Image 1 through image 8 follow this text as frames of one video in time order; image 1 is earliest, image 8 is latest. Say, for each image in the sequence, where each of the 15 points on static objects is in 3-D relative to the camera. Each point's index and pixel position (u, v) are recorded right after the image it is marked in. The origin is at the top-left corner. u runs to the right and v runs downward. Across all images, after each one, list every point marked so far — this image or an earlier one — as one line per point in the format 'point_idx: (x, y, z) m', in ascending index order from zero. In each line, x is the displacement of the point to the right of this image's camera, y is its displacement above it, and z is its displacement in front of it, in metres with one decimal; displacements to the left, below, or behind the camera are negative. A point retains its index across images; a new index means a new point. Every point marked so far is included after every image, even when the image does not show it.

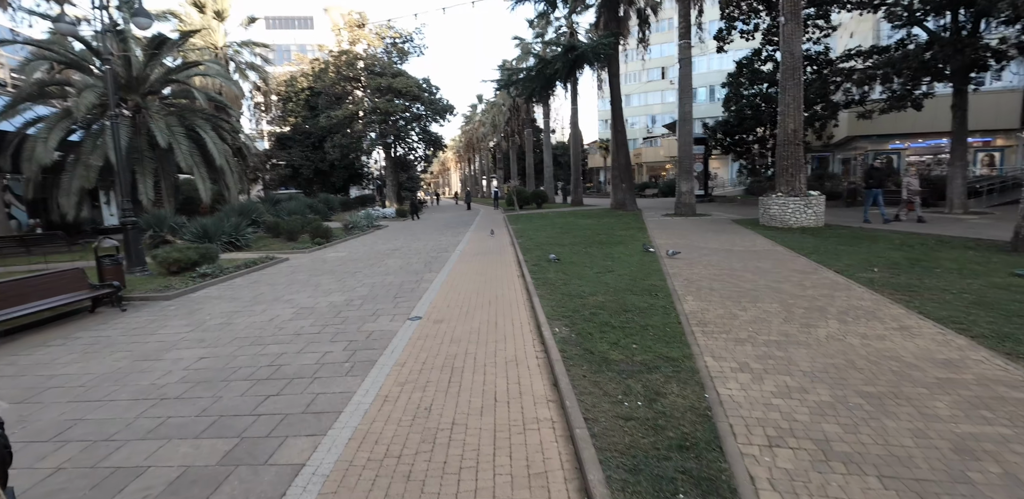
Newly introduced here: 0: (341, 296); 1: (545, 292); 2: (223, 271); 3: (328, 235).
0: (-3.1, -0.8, +7.8) m
1: (+0.5, -0.7, +6.8) m
2: (-7.2, -0.5, +10.8) m
3: (-7.1, +0.6, +16.7) m
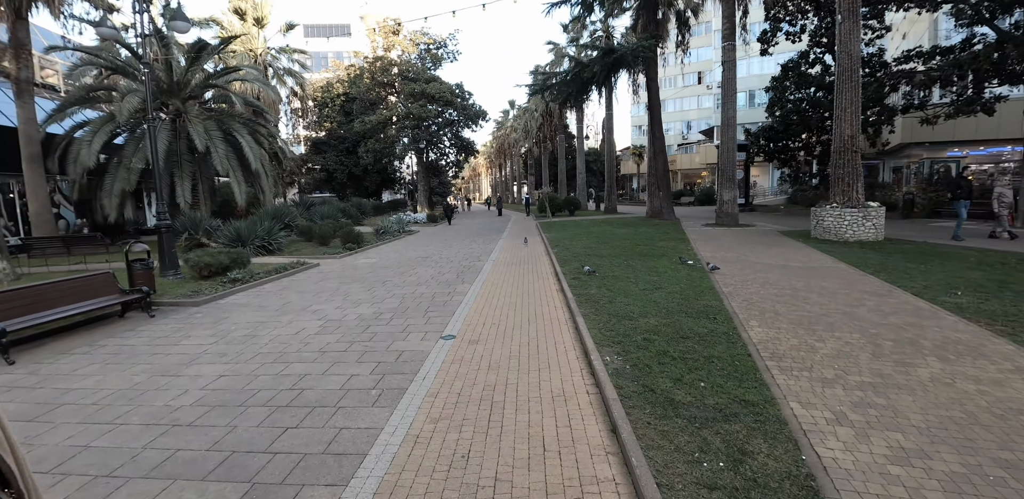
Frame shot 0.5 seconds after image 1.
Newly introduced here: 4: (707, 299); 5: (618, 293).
0: (-2.5, -1.0, +7.5) m
1: (+1.1, -0.9, +6.2) m
2: (-6.4, -0.7, +10.7) m
3: (-5.9, +0.4, +16.5) m
4: (+3.0, -0.8, +6.7) m
5: (+1.8, -0.7, +7.2) m
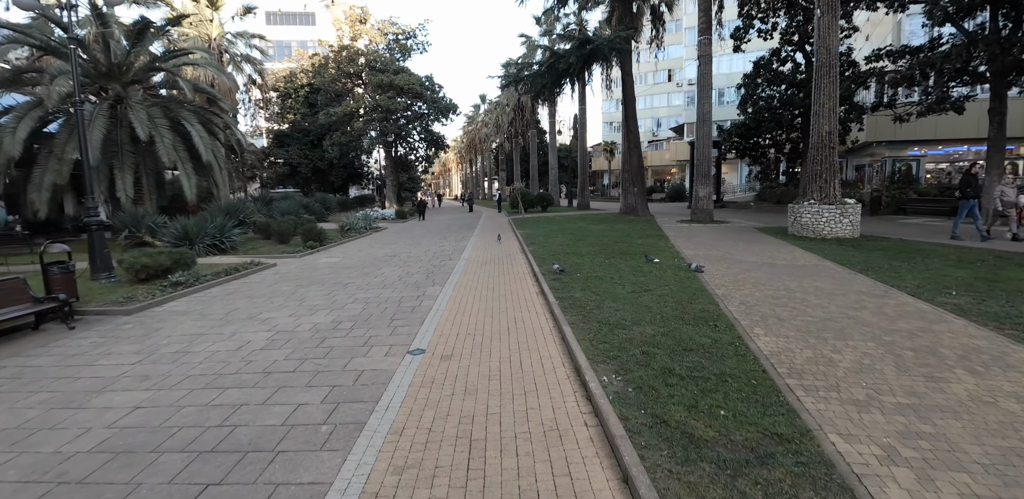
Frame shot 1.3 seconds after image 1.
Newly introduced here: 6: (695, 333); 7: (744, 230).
0: (-2.8, -1.0, +6.6) m
1: (+0.8, -0.9, +5.5) m
2: (-6.9, -0.7, +9.6) m
3: (-6.8, +0.4, +15.4) m
4: (+2.7, -0.8, +6.1) m
5: (+1.4, -0.7, +6.6) m
6: (+2.1, -1.0, +4.9) m
7: (+8.8, +0.7, +16.3) m
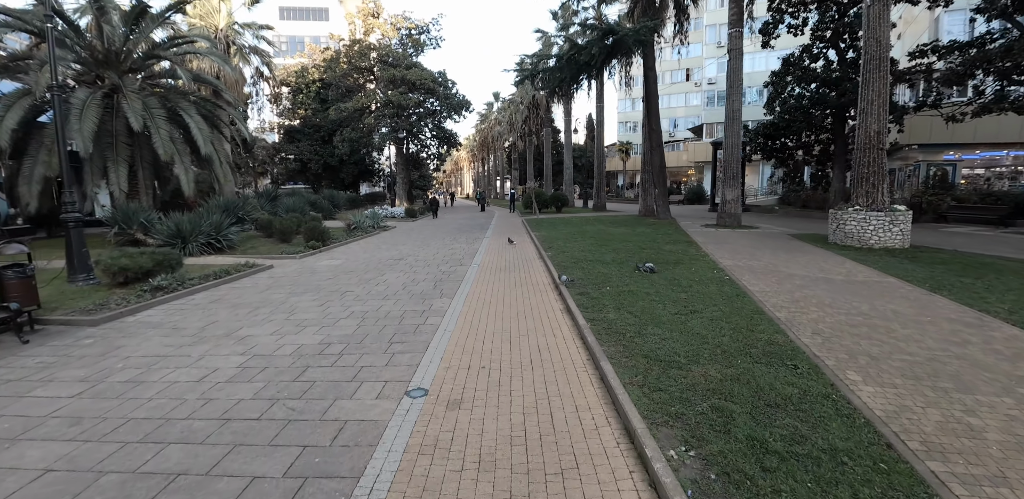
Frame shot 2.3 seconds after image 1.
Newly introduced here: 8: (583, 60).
0: (-2.5, -1.1, +5.6) m
1: (+1.1, -1.0, +4.5) m
2: (-6.6, -0.7, +8.7) m
3: (-6.3, +0.4, +14.5) m
4: (+3.0, -1.0, +5.0) m
5: (+1.7, -0.9, +5.5) m
6: (+2.3, -1.1, +3.8) m
7: (+9.3, +0.4, +15.1) m
8: (+3.1, +8.4, +19.1) m
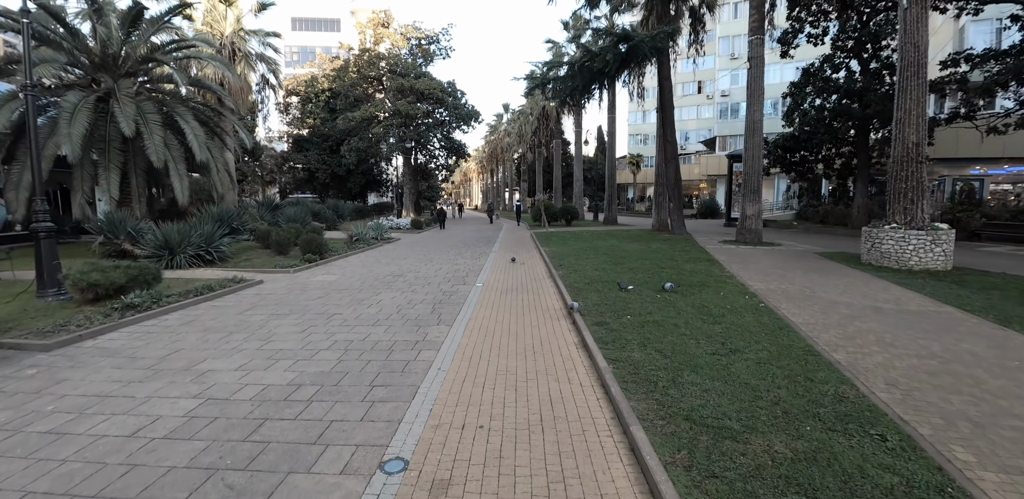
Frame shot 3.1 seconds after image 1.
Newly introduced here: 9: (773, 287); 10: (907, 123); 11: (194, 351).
0: (-2.5, -1.4, +4.8) m
1: (+1.1, -1.3, +3.6) m
2: (-6.5, -0.9, +7.9) m
3: (-6.0, 0.0, +13.8) m
4: (+3.0, -1.3, +4.1) m
5: (+1.8, -1.2, +4.6) m
6: (+2.3, -1.4, +2.9) m
7: (+9.6, -0.2, +14.1) m
8: (+3.6, +7.8, +18.4) m
9: (+5.2, -0.8, +8.7) m
10: (+11.1, +3.5, +12.1) m
11: (-4.2, -1.3, +5.7) m
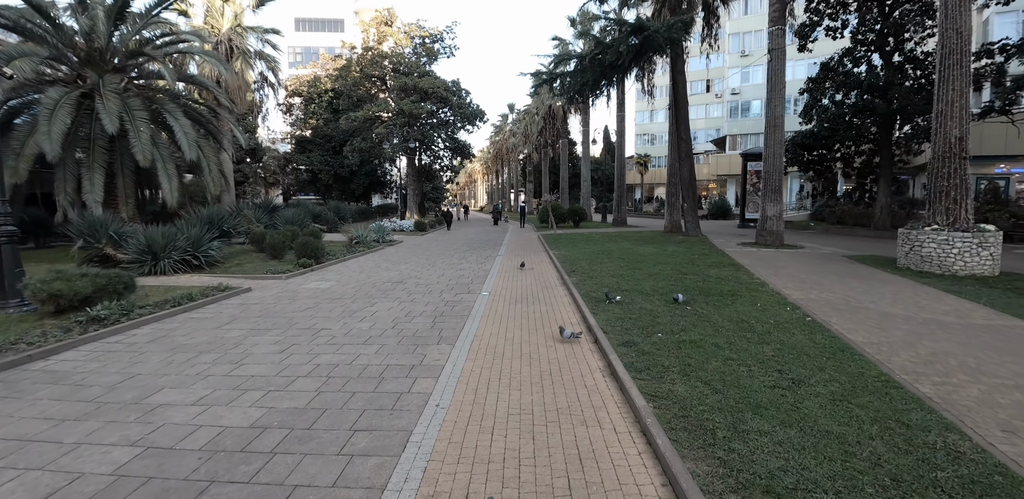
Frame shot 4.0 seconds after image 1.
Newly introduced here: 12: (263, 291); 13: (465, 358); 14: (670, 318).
0: (-2.4, -1.4, +4.0) m
1: (+1.2, -1.4, +2.7) m
2: (-6.3, -1.0, +7.1) m
3: (-5.8, -0.1, +13.0) m
4: (+3.1, -1.3, +3.2) m
5: (+1.9, -1.2, +3.7) m
6: (+2.4, -1.5, +2.0) m
7: (+9.8, -0.3, +13.1) m
8: (+3.8, +7.6, +17.5) m
9: (+5.4, -0.9, +7.7) m
10: (+11.3, +3.5, +11.1) m
11: (-4.0, -1.4, +4.8) m
12: (-5.5, -0.9, +9.5) m
13: (-0.6, -1.3, +5.0) m
14: (+2.2, -1.0, +6.1) m
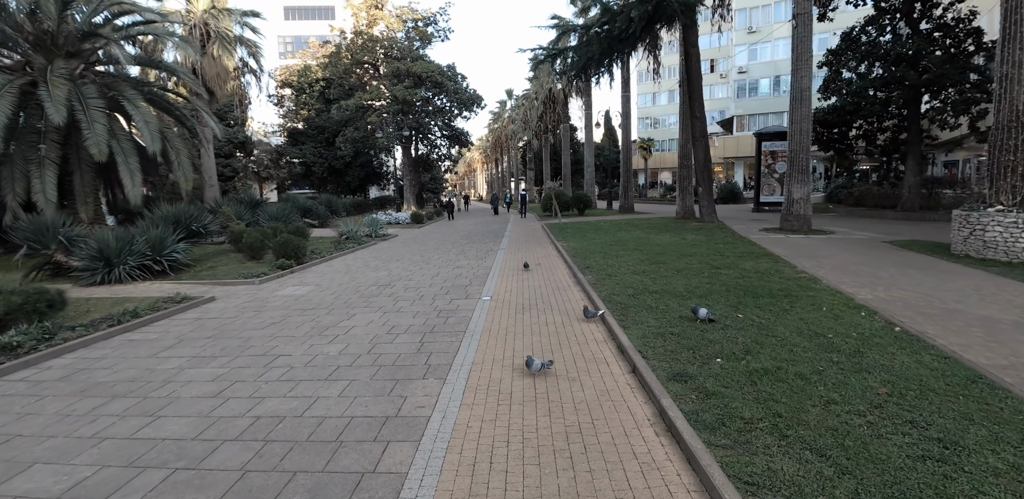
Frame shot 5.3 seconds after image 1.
0: (-2.3, -1.6, +2.7) m
1: (+1.3, -1.4, +1.4) m
2: (-6.2, -1.2, +5.8) m
3: (-5.7, -0.1, +11.7) m
4: (+3.2, -1.3, +1.9) m
5: (+2.0, -1.3, +2.4) m
6: (+2.5, -1.5, +0.7) m
7: (+9.9, +0.1, +11.7) m
8: (+3.8, +8.0, +16.0) m
9: (+5.5, -0.7, +6.4) m
10: (+11.3, +3.8, +9.6) m
11: (-3.9, -1.5, +3.5) m
12: (-5.4, -1.0, +8.2) m
13: (-0.5, -1.3, +3.7) m
14: (+2.3, -0.9, +4.8) m
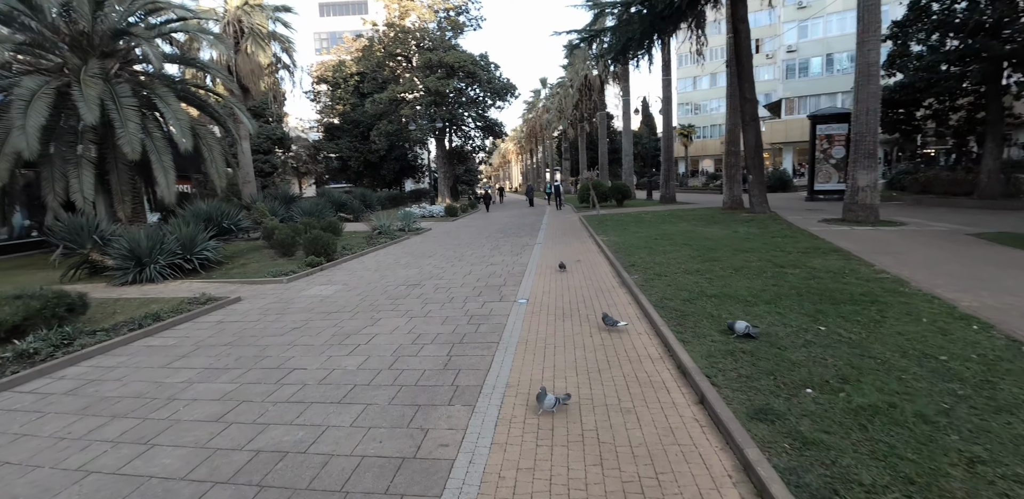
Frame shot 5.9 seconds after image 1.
0: (-2.0, -1.6, +2.2) m
1: (+1.4, -1.5, +0.7) m
2: (-5.7, -1.2, +5.7) m
3: (-4.8, 0.0, +11.4) m
4: (+3.4, -1.4, +1.0) m
5: (+2.2, -1.3, +1.6) m
6: (+2.6, -1.6, -0.1) m
7: (+10.7, +0.2, +10.3) m
8: (+4.9, +8.2, +14.8) m
9: (+6.0, -0.7, +5.3) m
10: (+12.0, +3.9, +8.0) m
11: (-3.6, -1.6, +3.2) m
12: (-4.8, -0.9, +8.0) m
13: (-0.2, -1.3, +3.1) m
14: (+2.7, -1.0, +3.9) m
